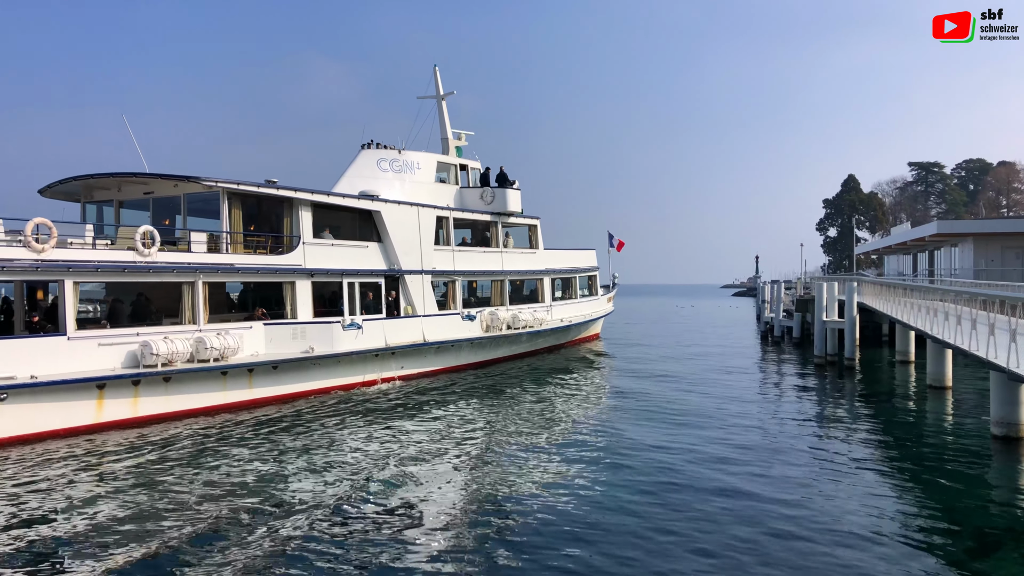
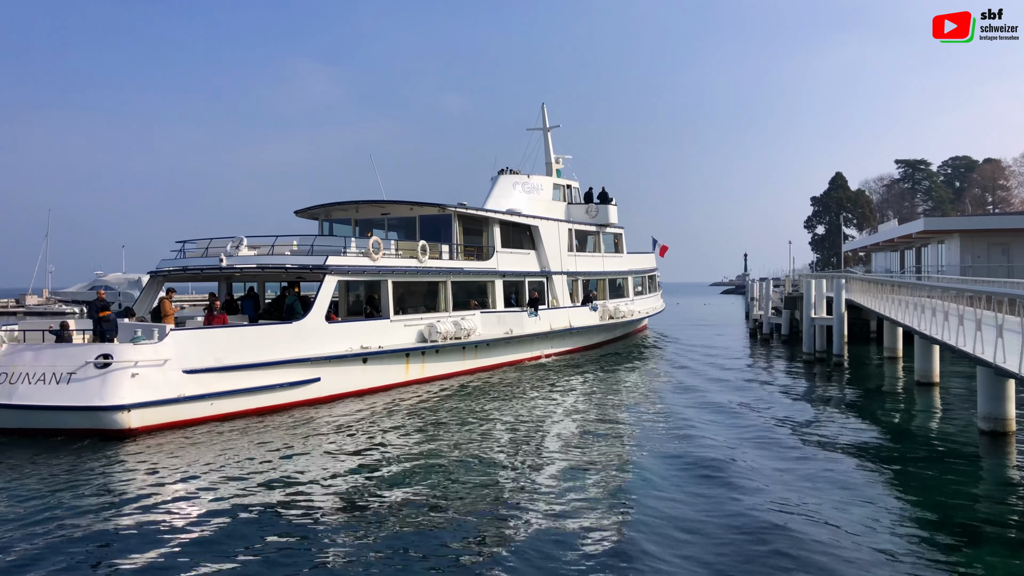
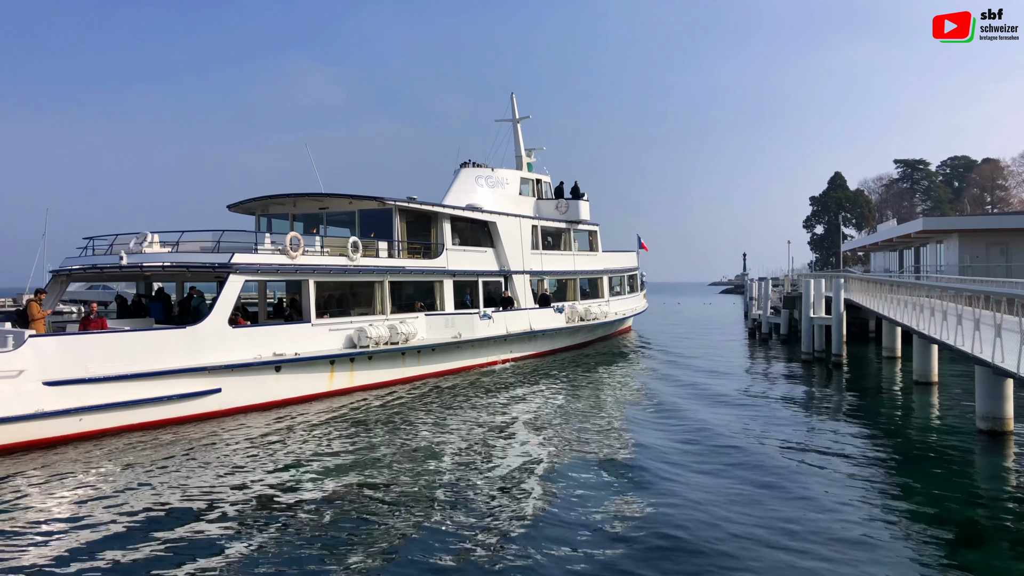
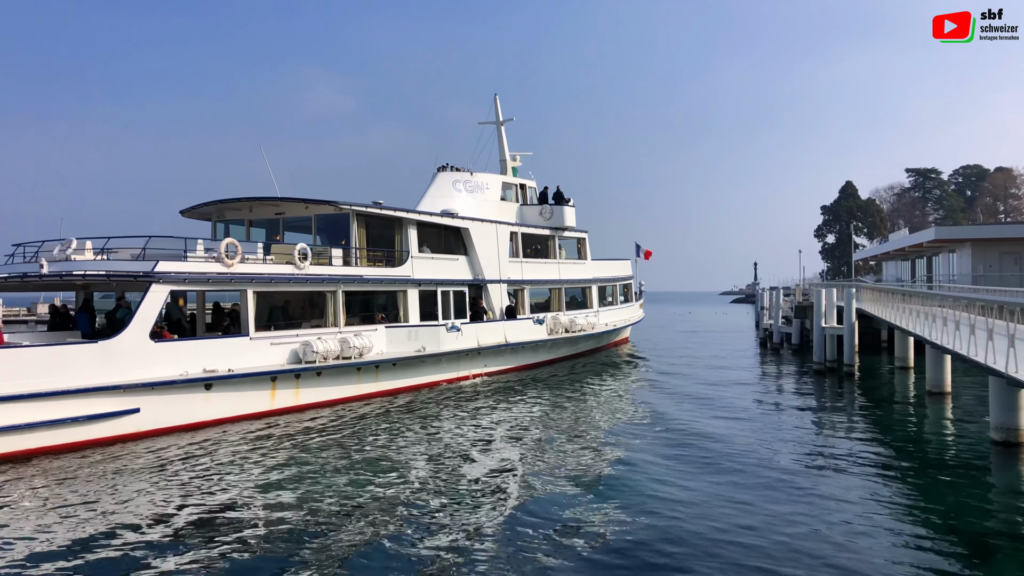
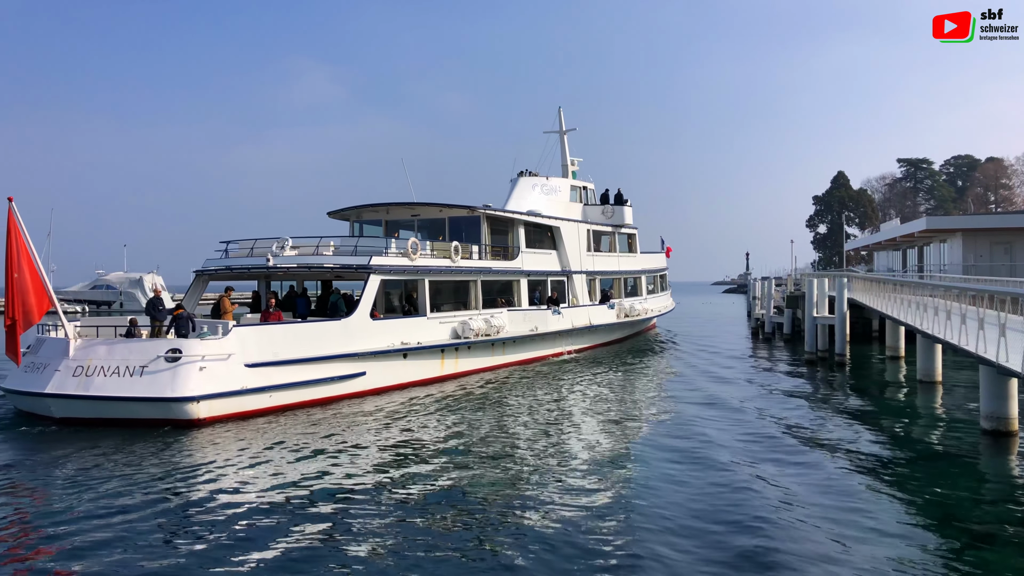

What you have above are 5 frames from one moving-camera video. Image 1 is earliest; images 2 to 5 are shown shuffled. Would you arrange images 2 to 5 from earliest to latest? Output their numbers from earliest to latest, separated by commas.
4, 3, 2, 5
